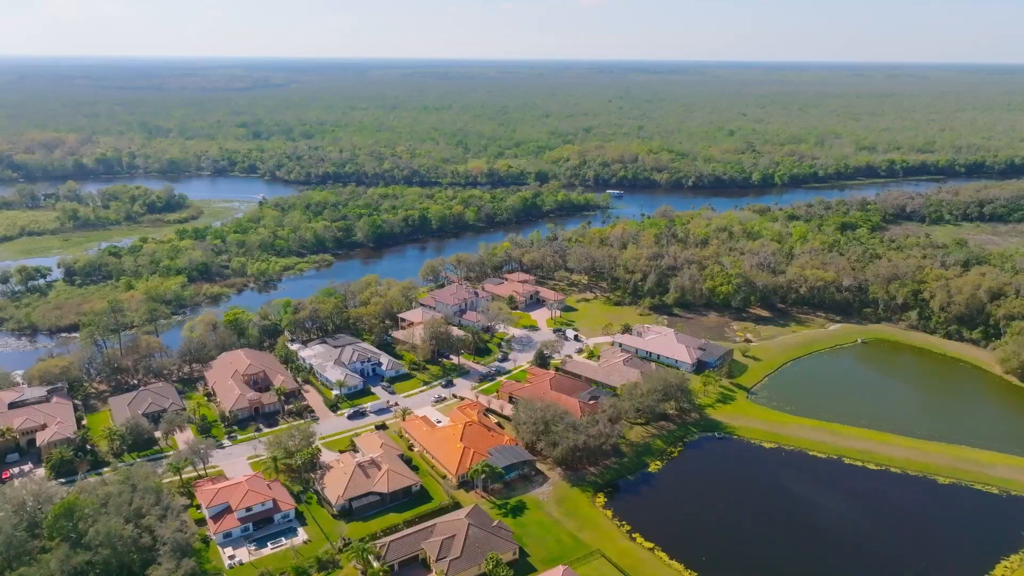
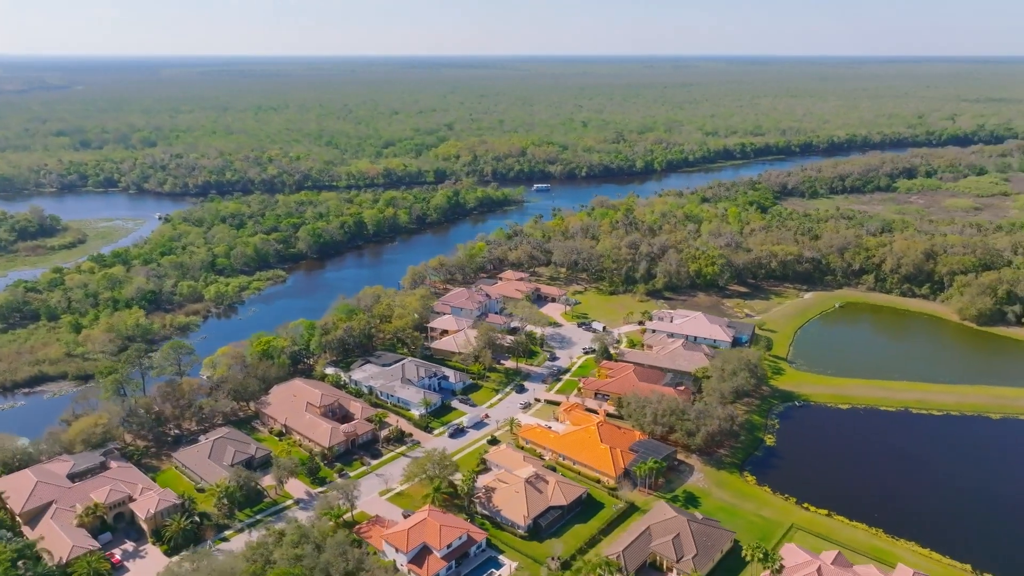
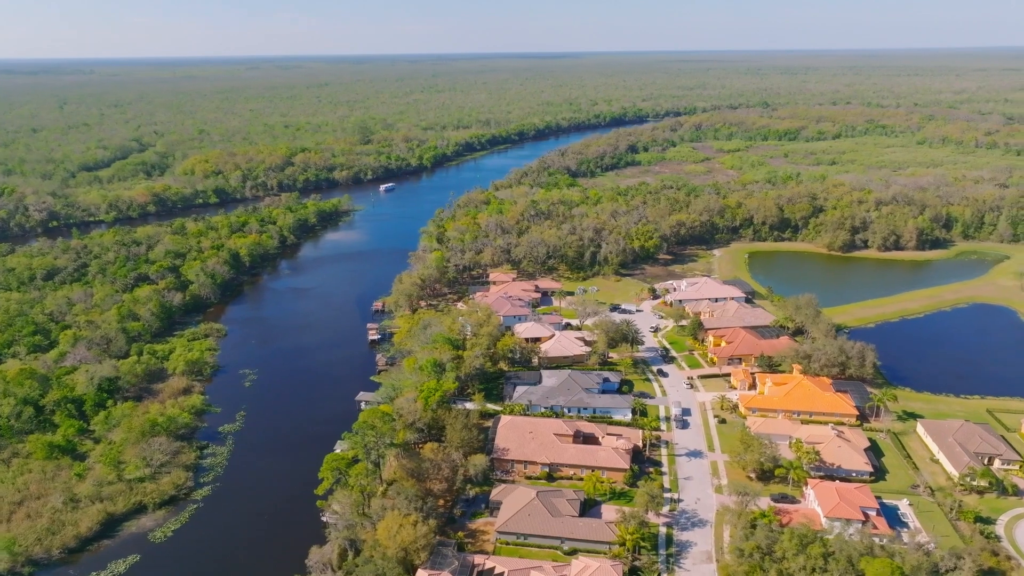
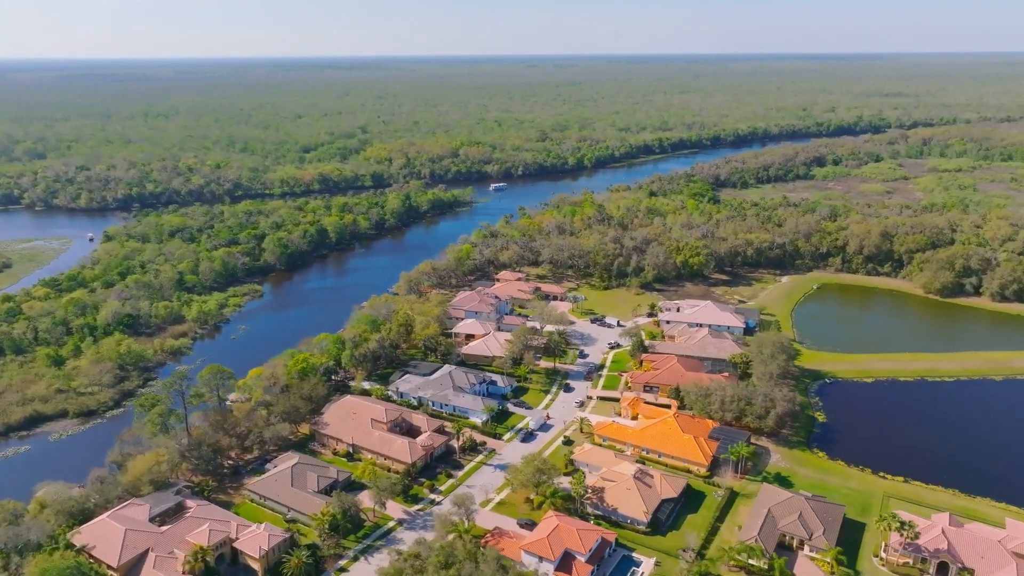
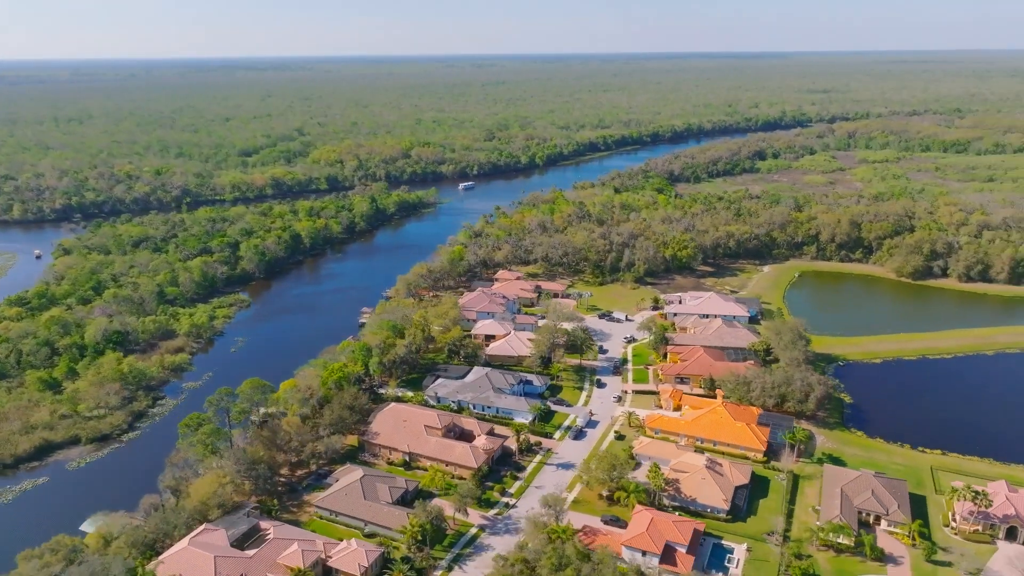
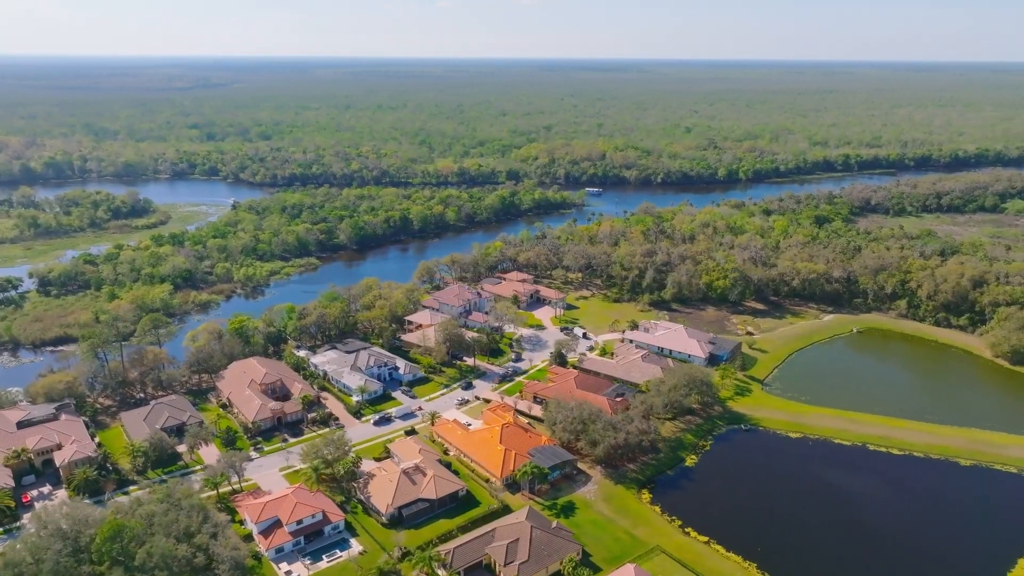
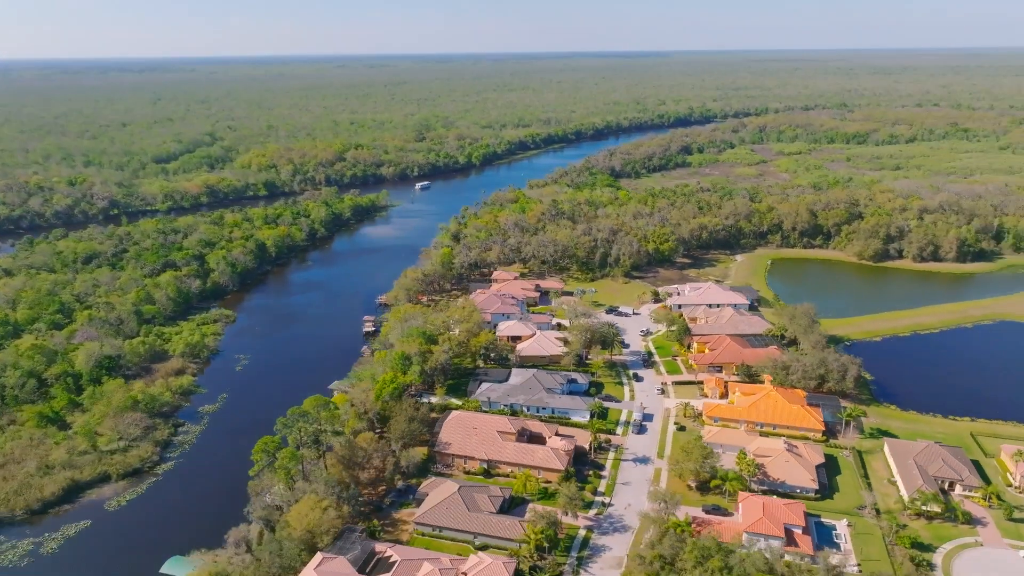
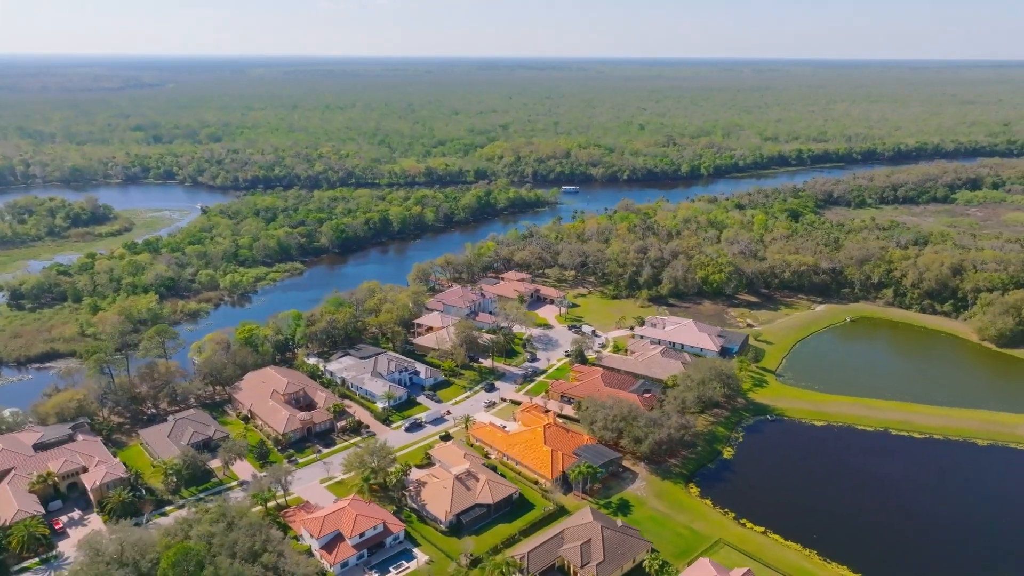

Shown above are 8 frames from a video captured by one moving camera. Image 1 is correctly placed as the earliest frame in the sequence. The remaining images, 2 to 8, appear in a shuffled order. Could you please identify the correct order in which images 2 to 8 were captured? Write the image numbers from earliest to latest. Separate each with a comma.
6, 8, 2, 4, 5, 7, 3
